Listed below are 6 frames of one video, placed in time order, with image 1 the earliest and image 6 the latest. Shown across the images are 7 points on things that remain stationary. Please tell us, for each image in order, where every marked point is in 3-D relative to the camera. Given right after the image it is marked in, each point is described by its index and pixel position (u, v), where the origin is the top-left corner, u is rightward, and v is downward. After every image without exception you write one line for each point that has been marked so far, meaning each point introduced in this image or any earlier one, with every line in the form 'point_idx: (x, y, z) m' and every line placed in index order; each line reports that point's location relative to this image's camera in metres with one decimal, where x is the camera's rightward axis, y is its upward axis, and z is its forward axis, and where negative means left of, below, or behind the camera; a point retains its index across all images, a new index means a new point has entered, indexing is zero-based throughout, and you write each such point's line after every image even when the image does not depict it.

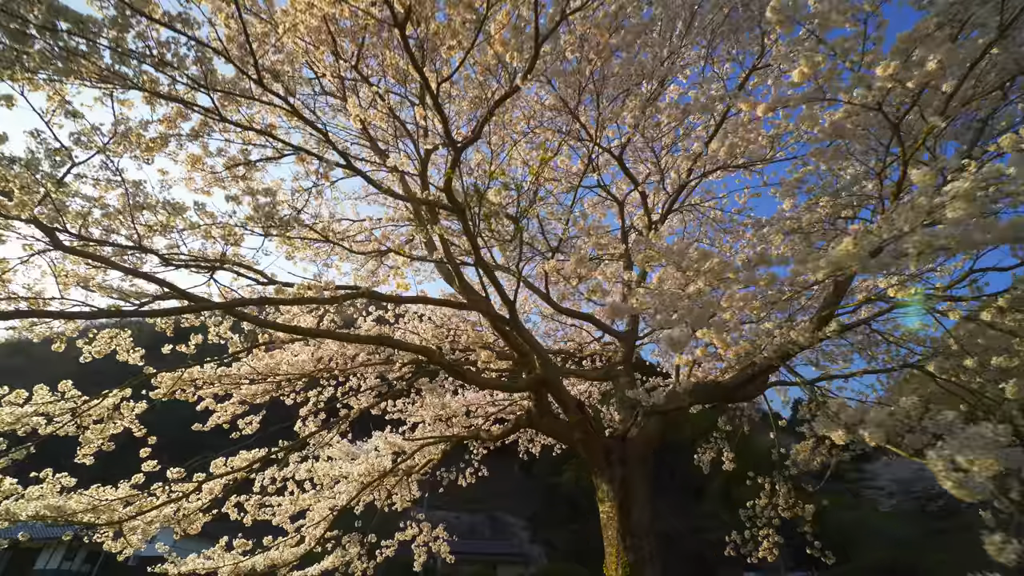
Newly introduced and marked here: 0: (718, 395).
0: (+2.3, -1.2, +5.2) m
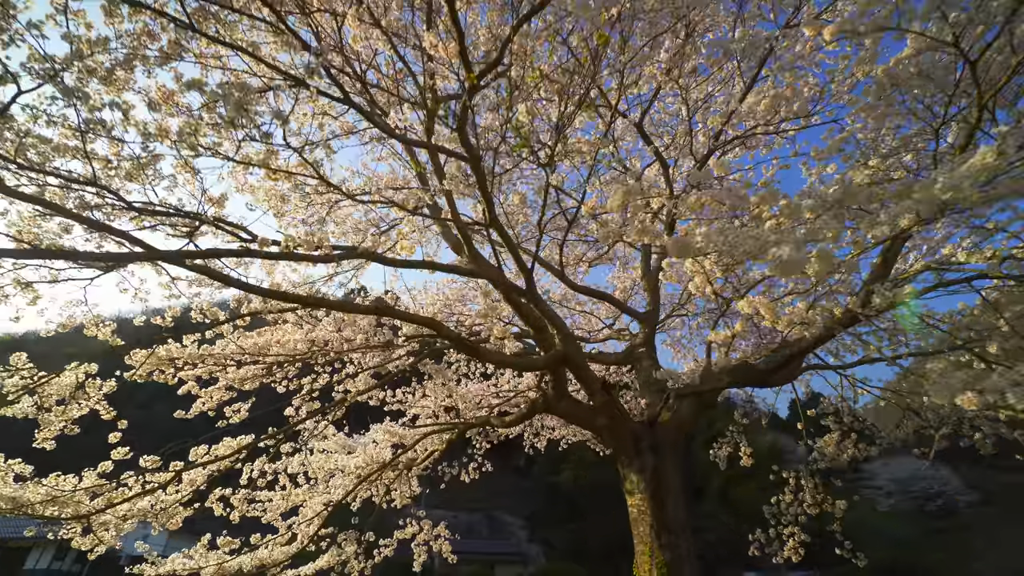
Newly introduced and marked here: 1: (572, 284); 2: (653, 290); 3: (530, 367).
0: (+2.5, -0.9, +4.8) m
1: (+0.8, +0.1, +5.9) m
2: (+1.9, 0.0, +6.0) m
3: (+0.2, -0.7, +4.0) m
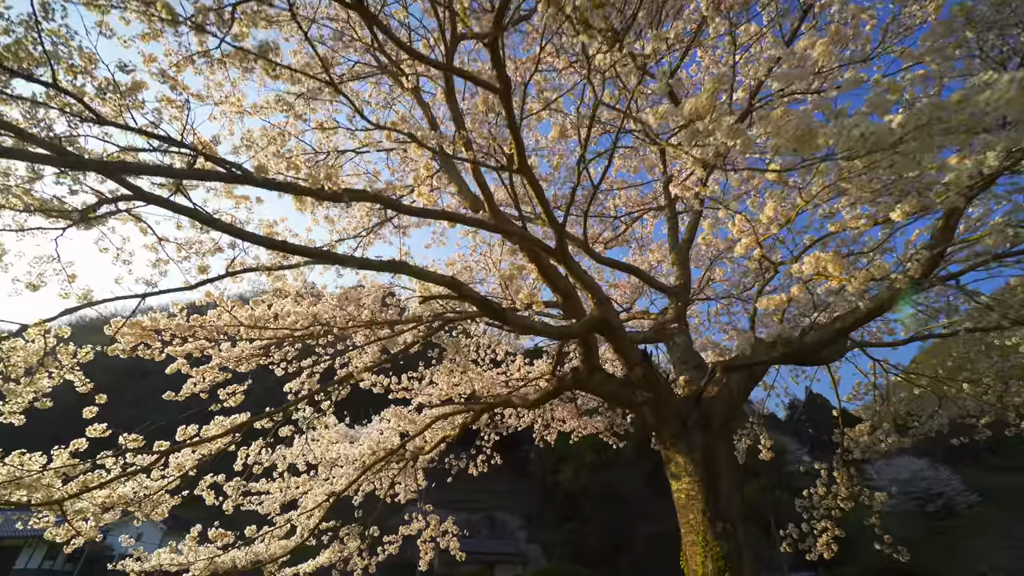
0: (+2.7, -0.6, +4.3) m
1: (+1.0, +0.4, +5.4) m
2: (+2.1, +0.3, +5.5) m
3: (+0.4, -0.3, +3.6) m
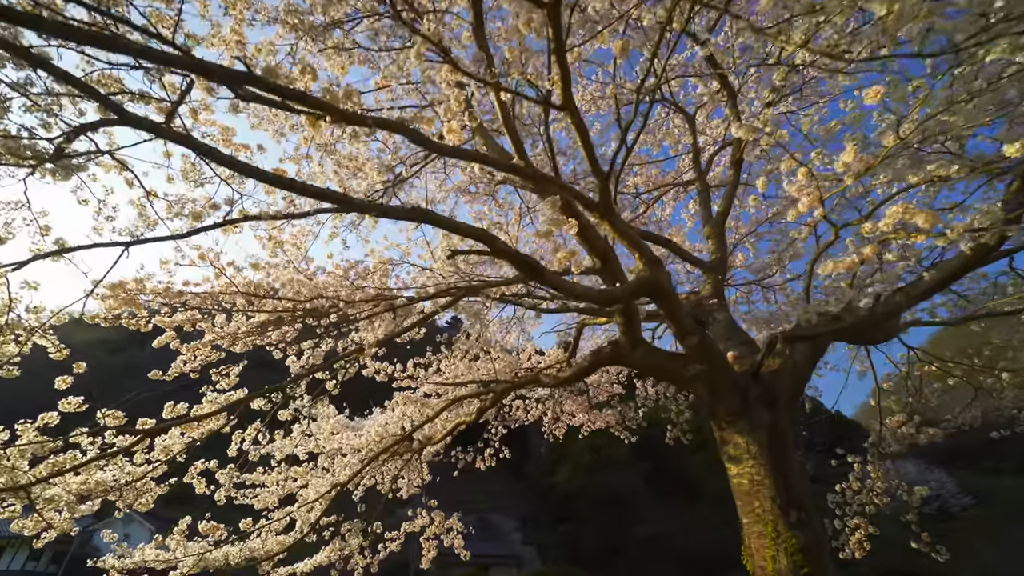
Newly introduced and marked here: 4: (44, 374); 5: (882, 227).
0: (+3.0, -0.3, +3.9) m
1: (+1.2, +0.7, +5.0) m
2: (+2.3, +0.6, +5.1) m
3: (+0.7, -0.1, +3.1) m
4: (-10.6, -2.1, +10.4) m
5: (+2.5, +0.4, +3.0) m
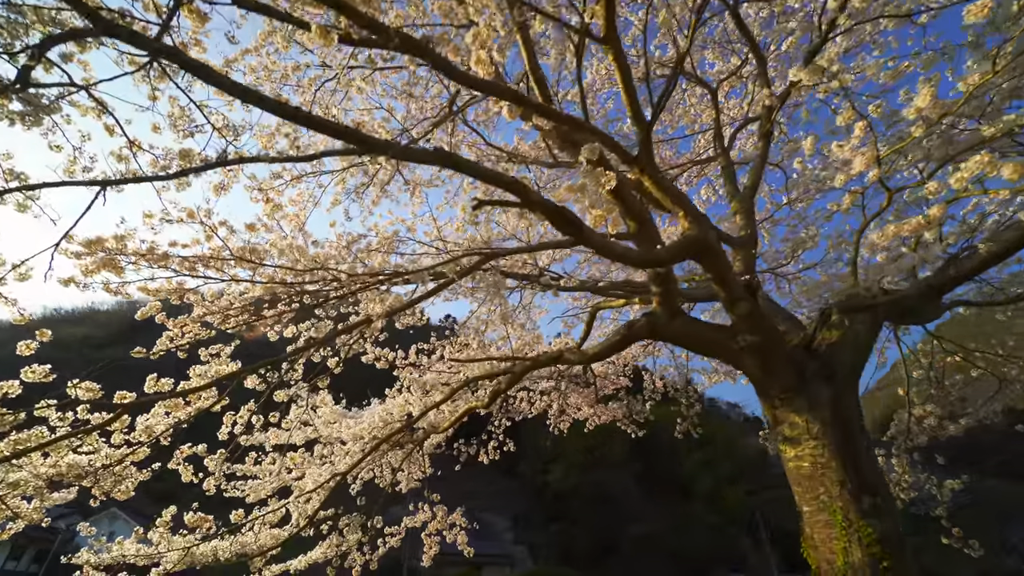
0: (+3.1, -0.1, +3.6) m
1: (+1.4, +0.9, +4.7) m
2: (+2.5, +0.8, +4.8) m
3: (+0.9, +0.2, +2.8) m
4: (-10.5, -1.8, +9.9) m
5: (+2.7, +0.6, +2.7) m
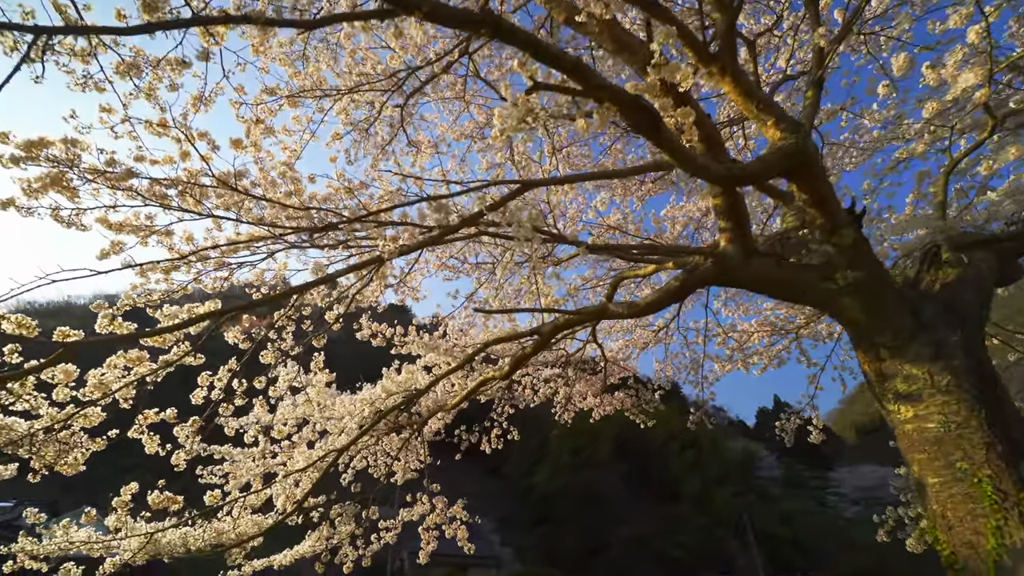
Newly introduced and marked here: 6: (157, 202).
0: (+3.4, +0.2, +3.1) m
1: (+1.6, +1.3, +4.1) m
2: (+2.7, +1.2, +4.3) m
3: (+1.1, +0.6, +2.3) m
4: (-10.5, -1.2, +9.0) m
5: (+3.0, +1.0, +2.3) m
6: (-2.4, +0.6, +3.1) m
